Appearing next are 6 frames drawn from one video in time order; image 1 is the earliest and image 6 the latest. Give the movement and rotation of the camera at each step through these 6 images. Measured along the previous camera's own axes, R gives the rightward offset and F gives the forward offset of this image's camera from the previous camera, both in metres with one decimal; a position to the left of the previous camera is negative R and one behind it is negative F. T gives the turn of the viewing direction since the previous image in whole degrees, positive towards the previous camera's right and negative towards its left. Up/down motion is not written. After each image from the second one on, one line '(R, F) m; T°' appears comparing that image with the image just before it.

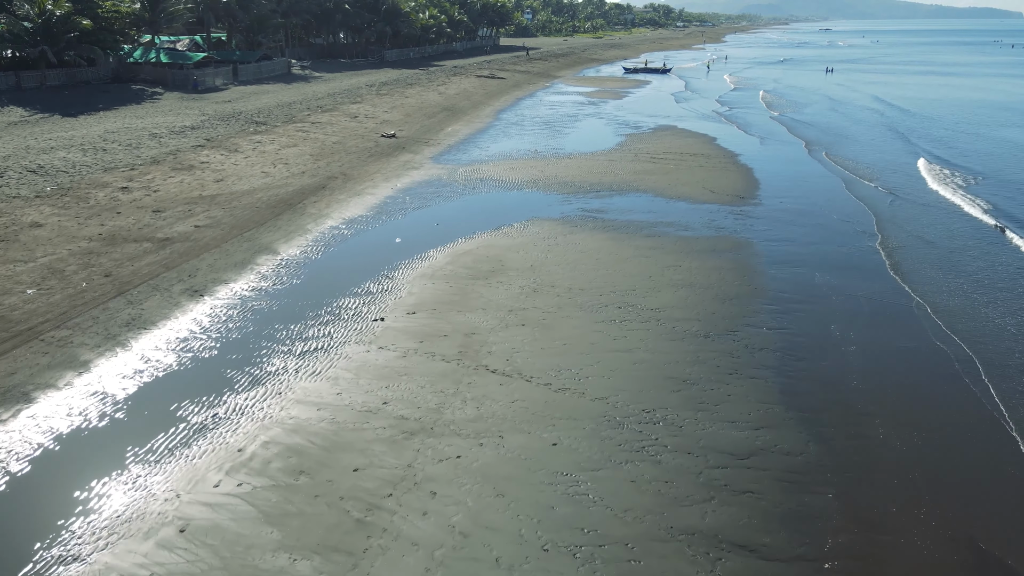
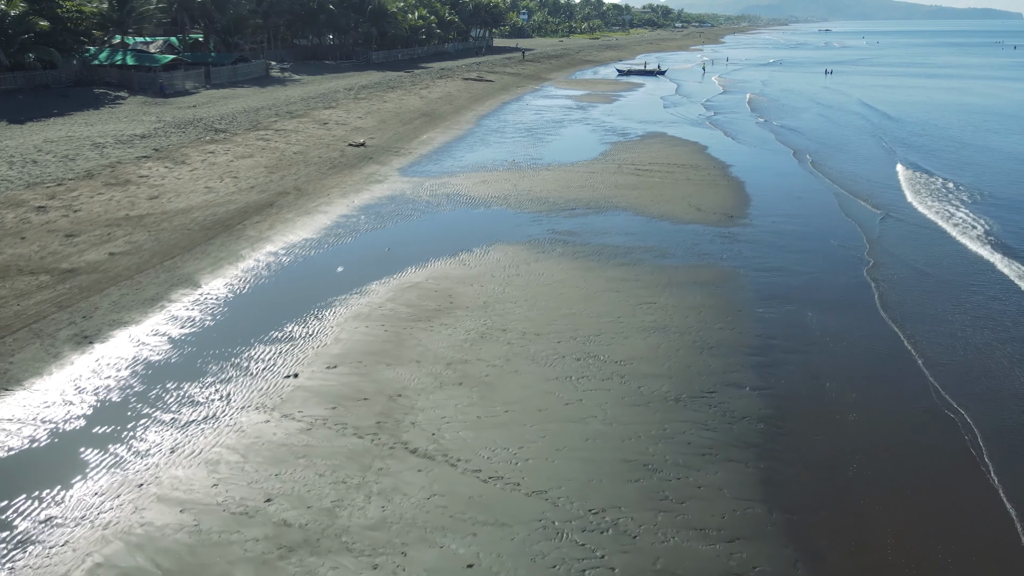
(+0.7, +1.6) m; 0°
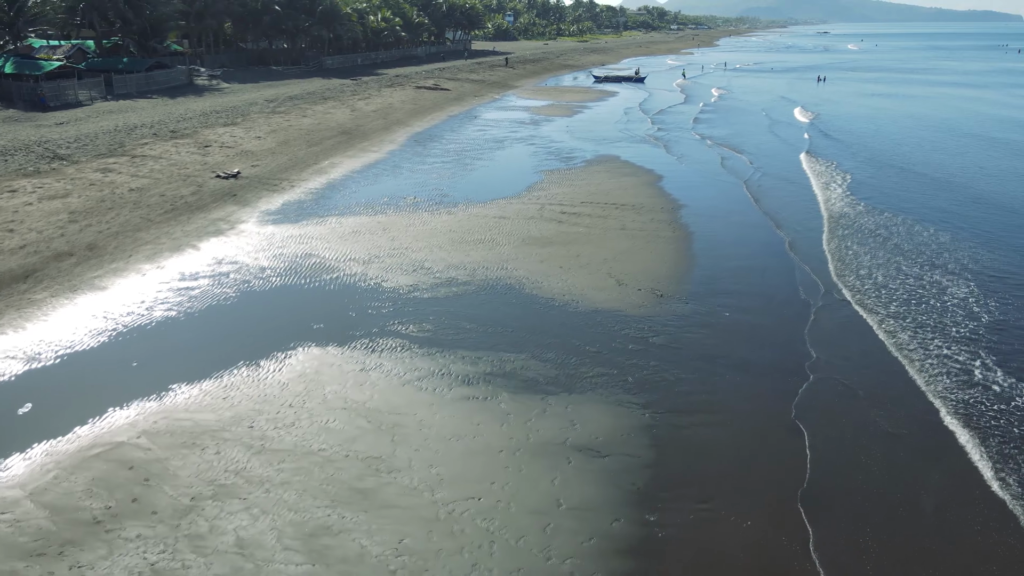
(+2.5, +4.6) m; 0°
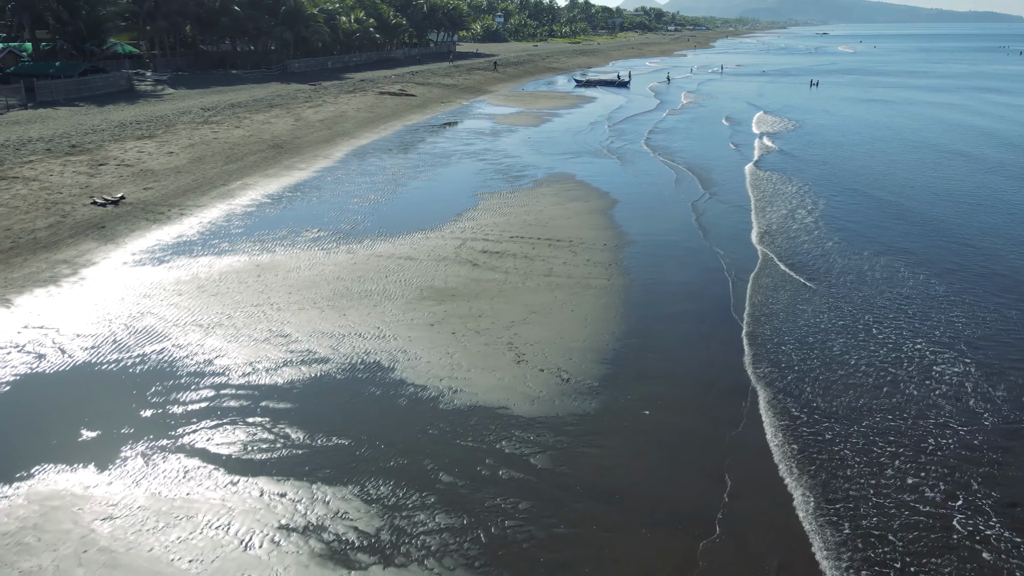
(+1.7, +2.8) m; 0°
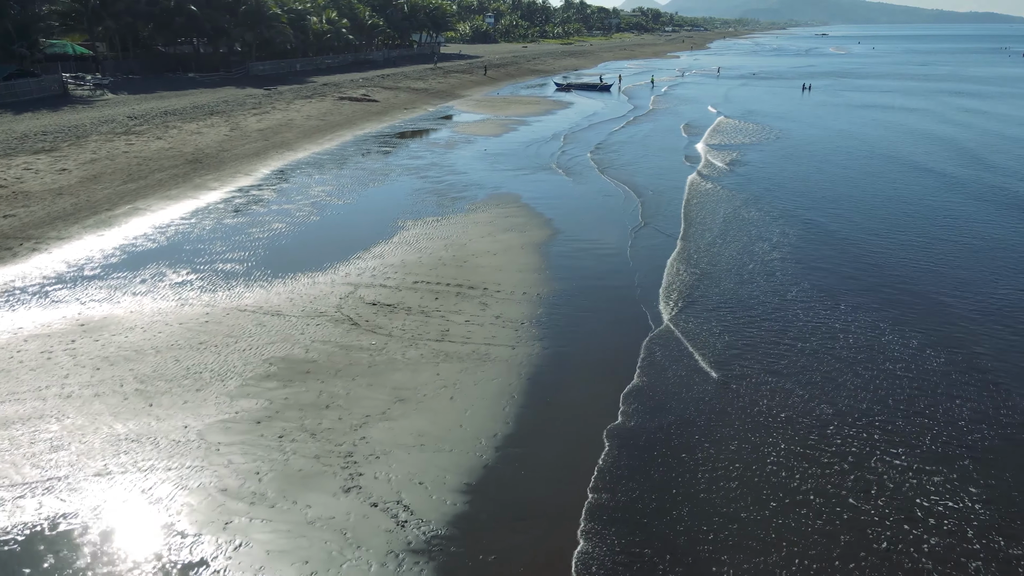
(+1.7, +2.7) m; 0°
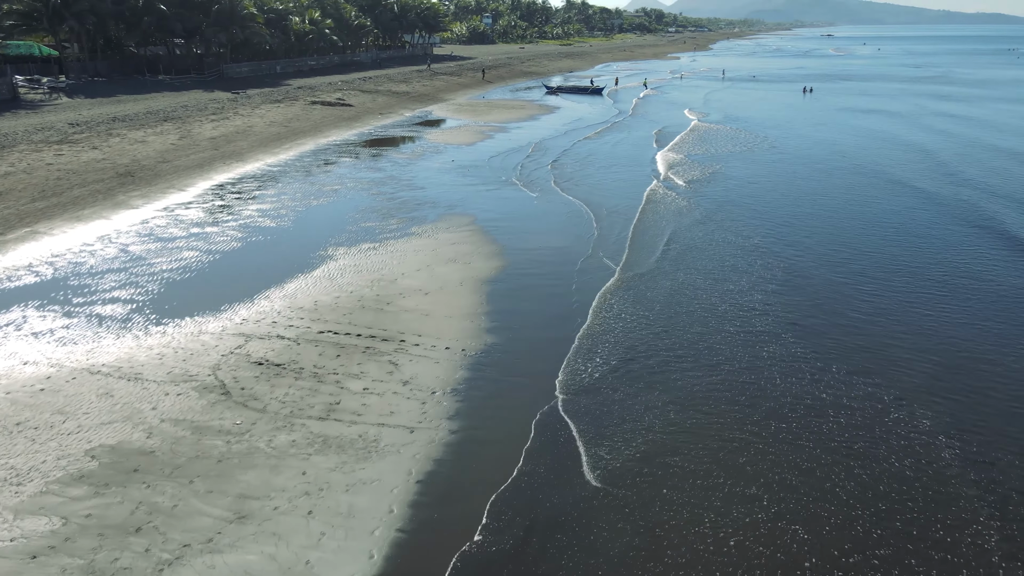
(+1.2, +2.2) m; 0°
